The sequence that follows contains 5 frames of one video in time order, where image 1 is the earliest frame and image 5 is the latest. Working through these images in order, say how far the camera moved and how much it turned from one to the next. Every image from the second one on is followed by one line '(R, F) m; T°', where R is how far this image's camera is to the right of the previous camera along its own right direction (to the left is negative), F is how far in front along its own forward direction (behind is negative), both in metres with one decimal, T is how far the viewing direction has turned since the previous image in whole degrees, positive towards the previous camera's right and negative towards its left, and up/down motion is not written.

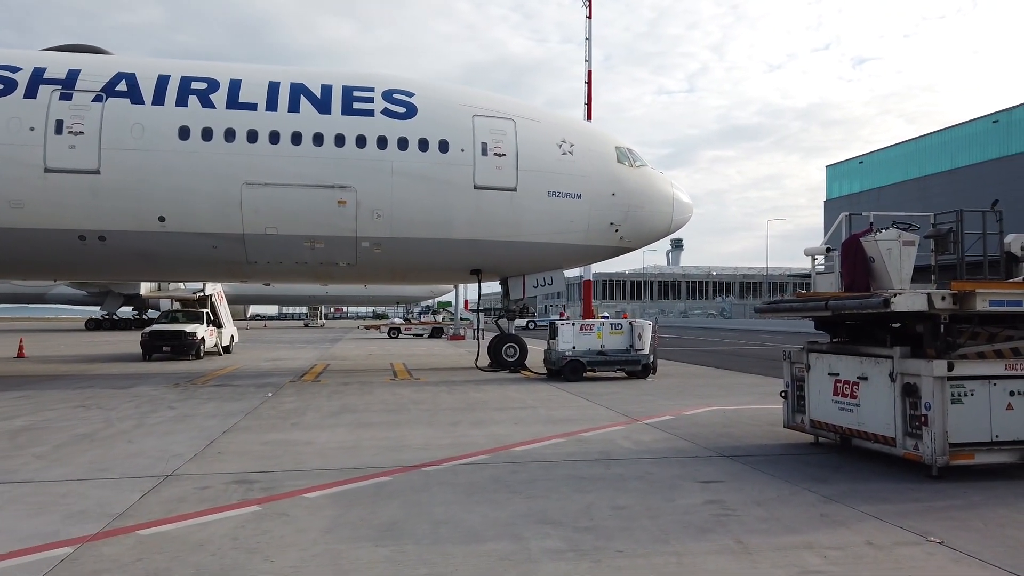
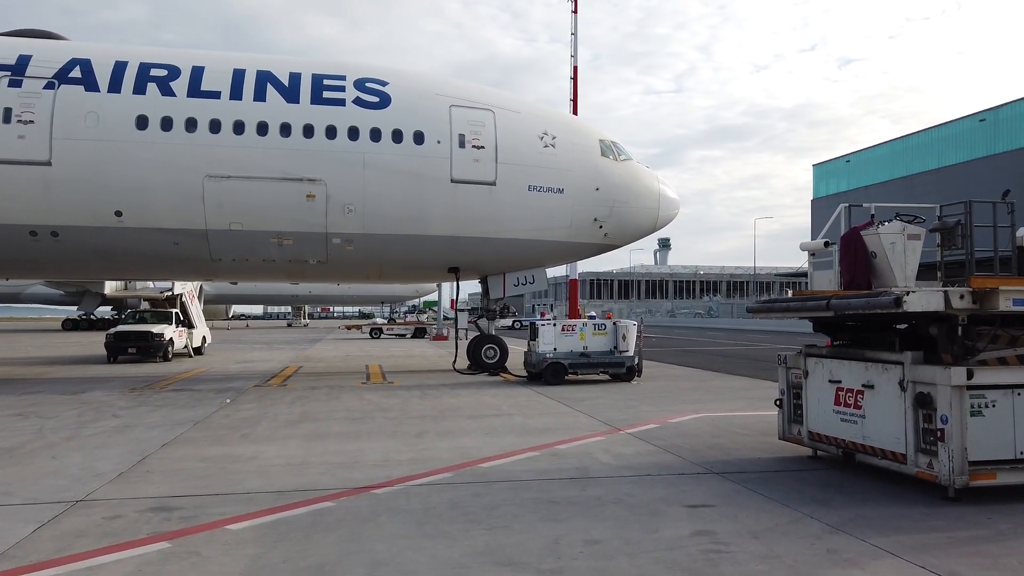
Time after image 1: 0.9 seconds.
(+0.2, +0.6) m; +1°
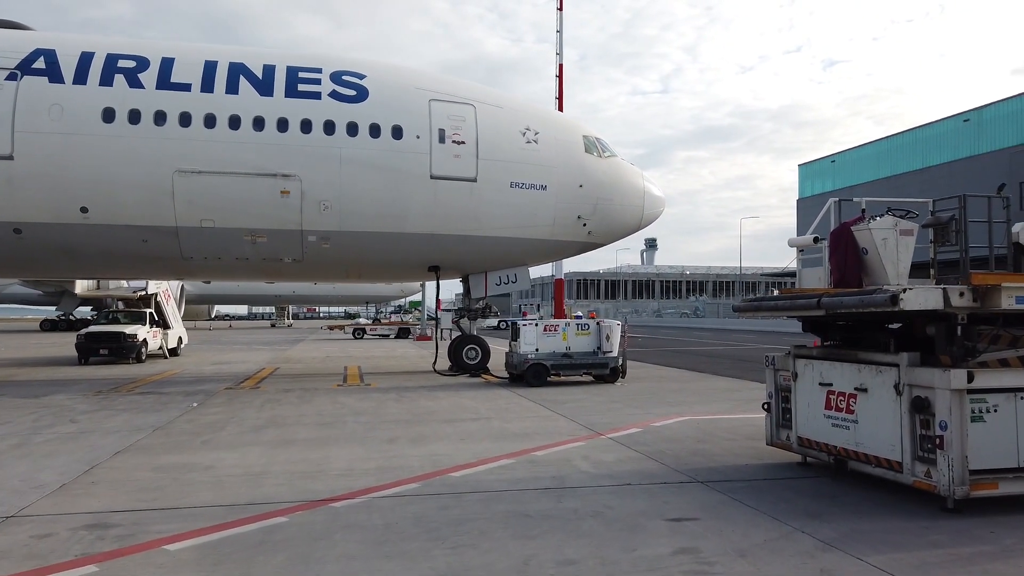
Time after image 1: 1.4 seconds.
(+0.1, +0.3) m; +1°
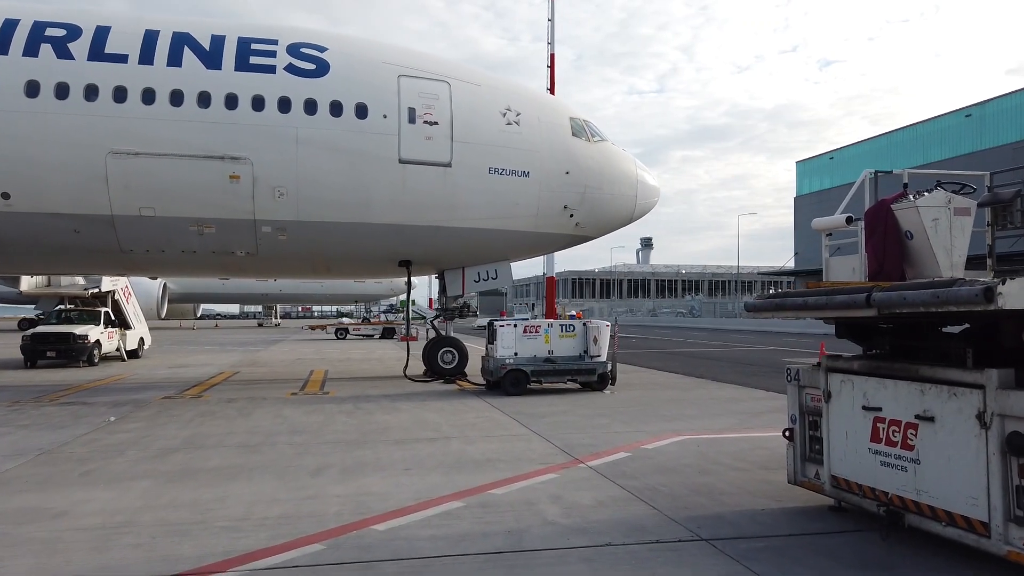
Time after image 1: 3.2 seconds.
(+0.3, +1.3) m; 0°
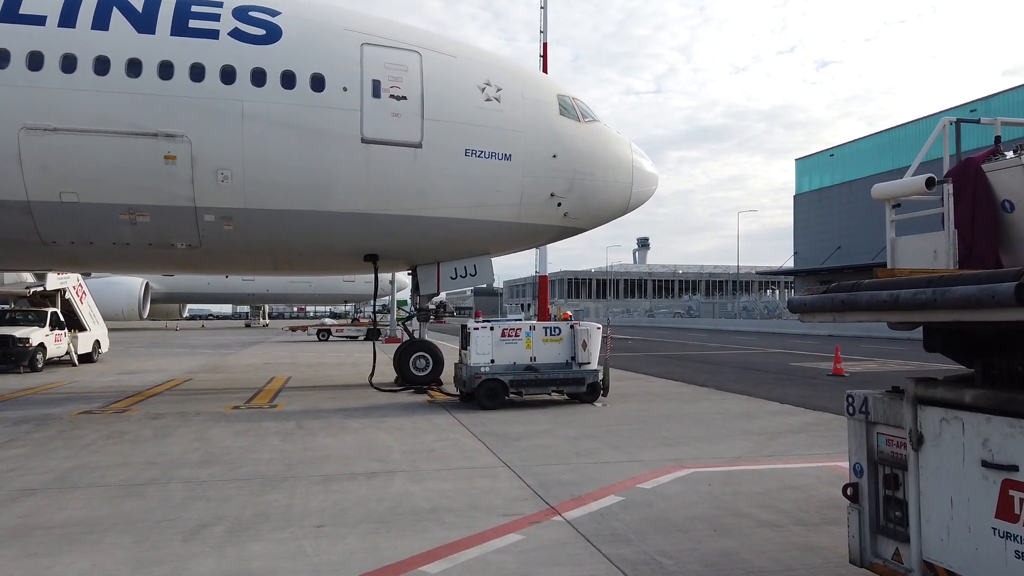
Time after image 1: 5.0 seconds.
(+0.2, +1.4) m; 0°
